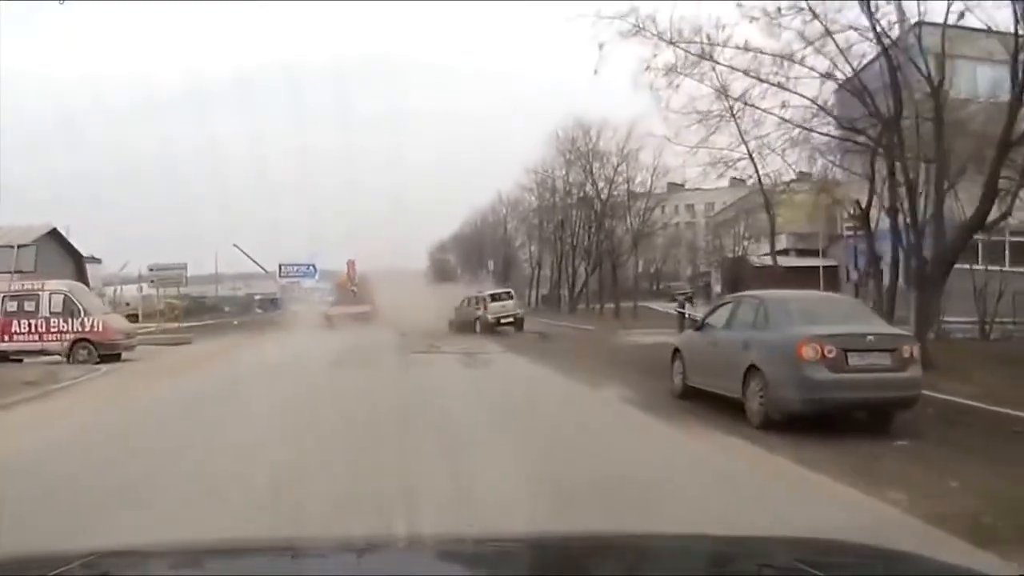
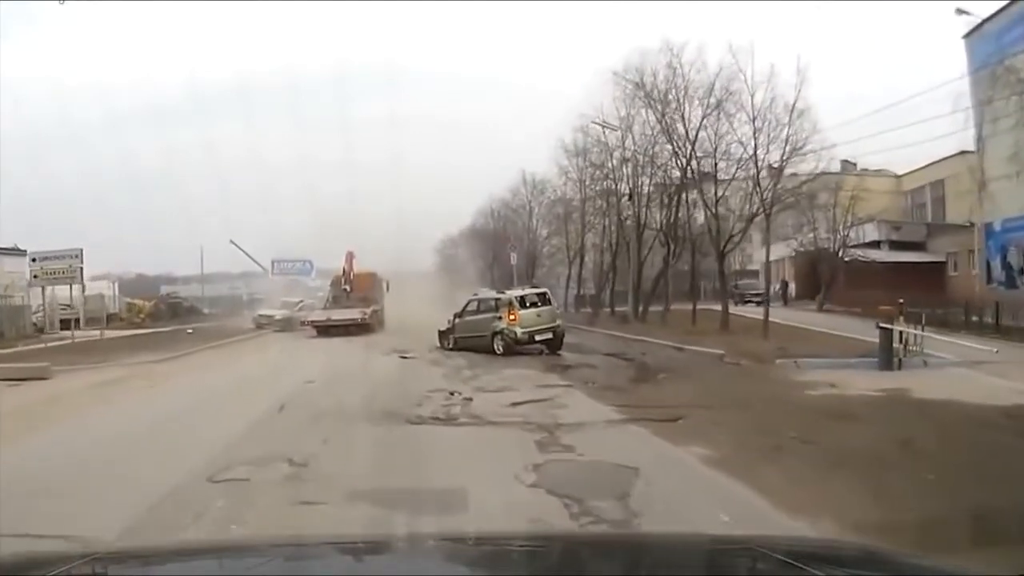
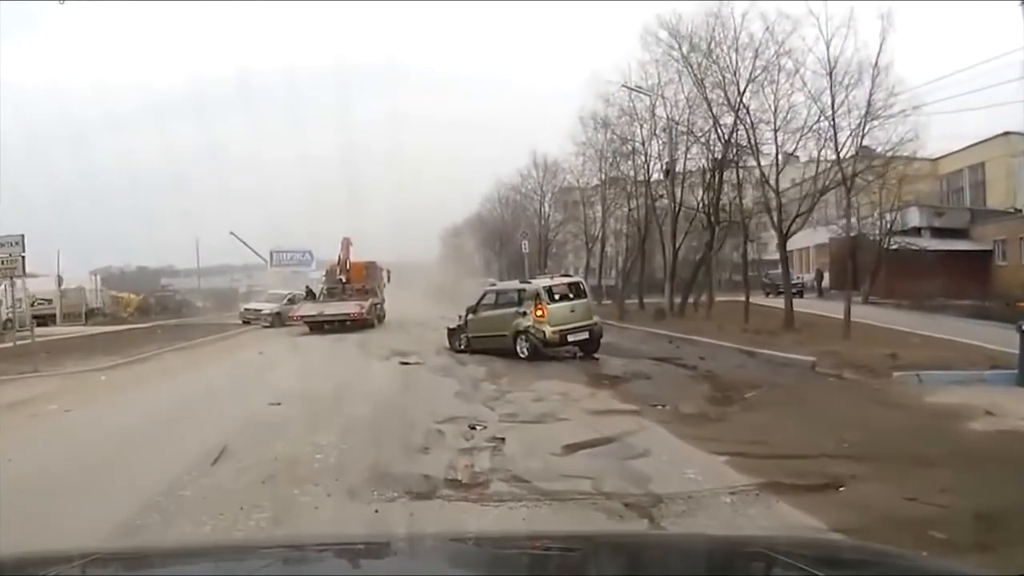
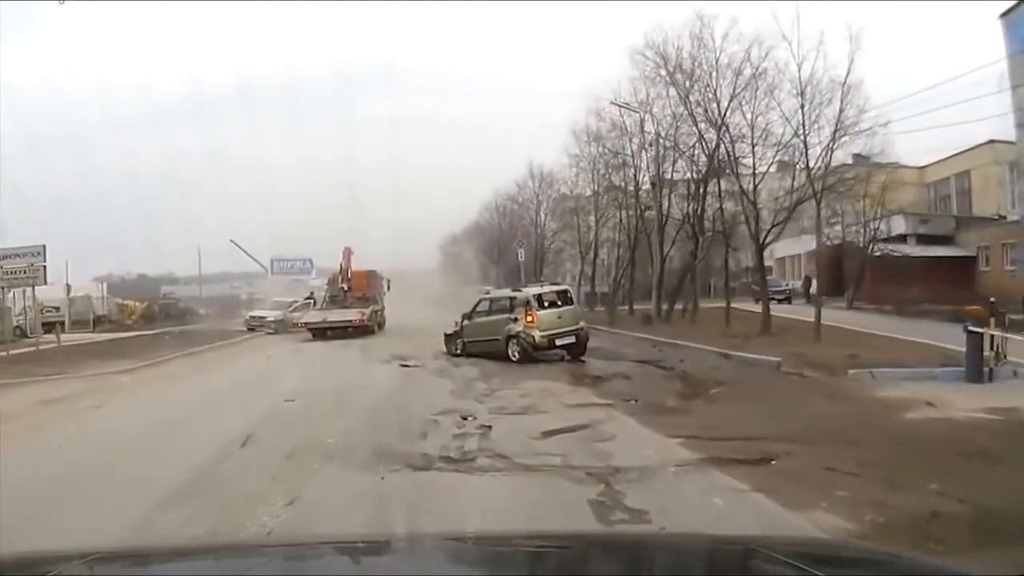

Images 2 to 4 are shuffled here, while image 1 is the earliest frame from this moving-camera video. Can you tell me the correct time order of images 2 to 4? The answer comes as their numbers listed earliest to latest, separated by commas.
2, 4, 3
